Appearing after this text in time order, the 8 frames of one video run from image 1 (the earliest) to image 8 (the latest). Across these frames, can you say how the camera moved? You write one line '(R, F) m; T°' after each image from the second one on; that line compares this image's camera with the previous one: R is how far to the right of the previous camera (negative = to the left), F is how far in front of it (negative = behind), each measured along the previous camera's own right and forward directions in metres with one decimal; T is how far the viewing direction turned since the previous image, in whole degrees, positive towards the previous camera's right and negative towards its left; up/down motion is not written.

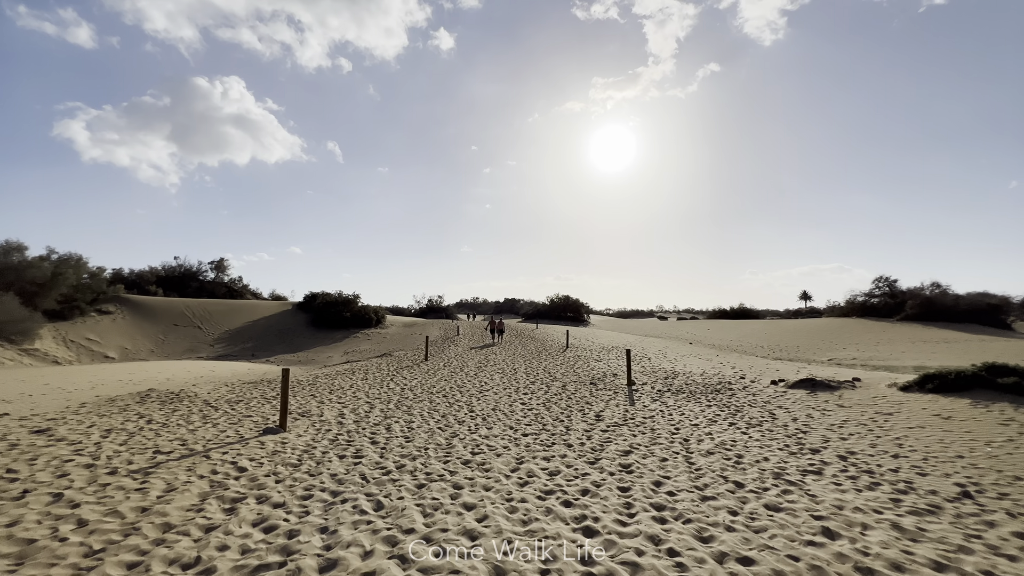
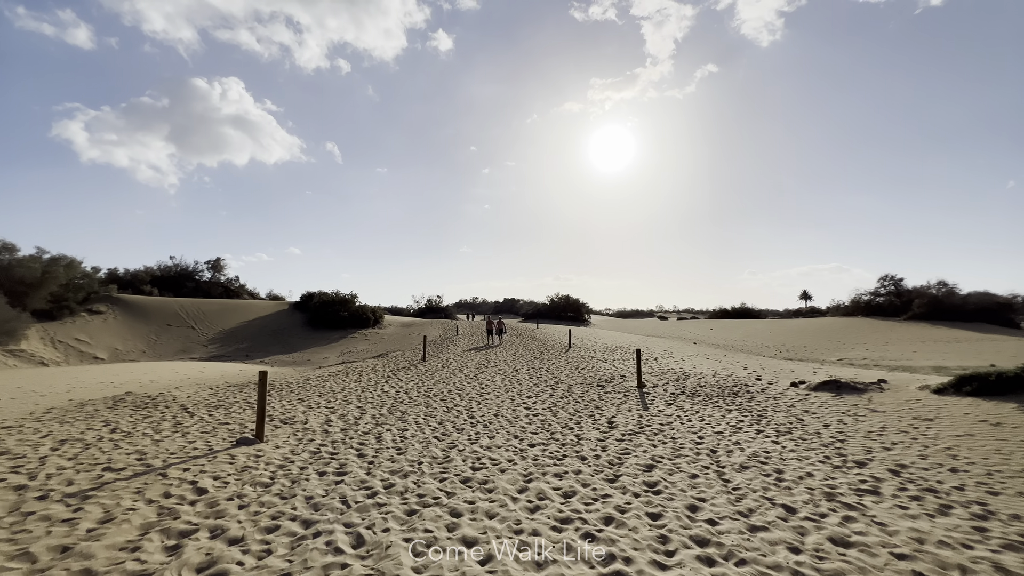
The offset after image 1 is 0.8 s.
(-0.1, +0.7) m; 0°
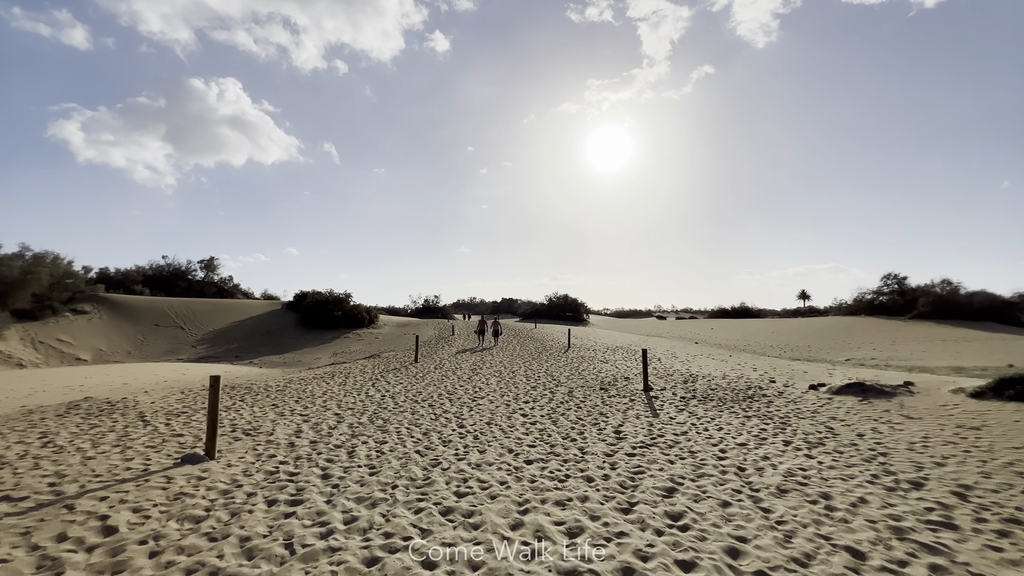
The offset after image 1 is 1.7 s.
(+0.1, +0.9) m; 0°
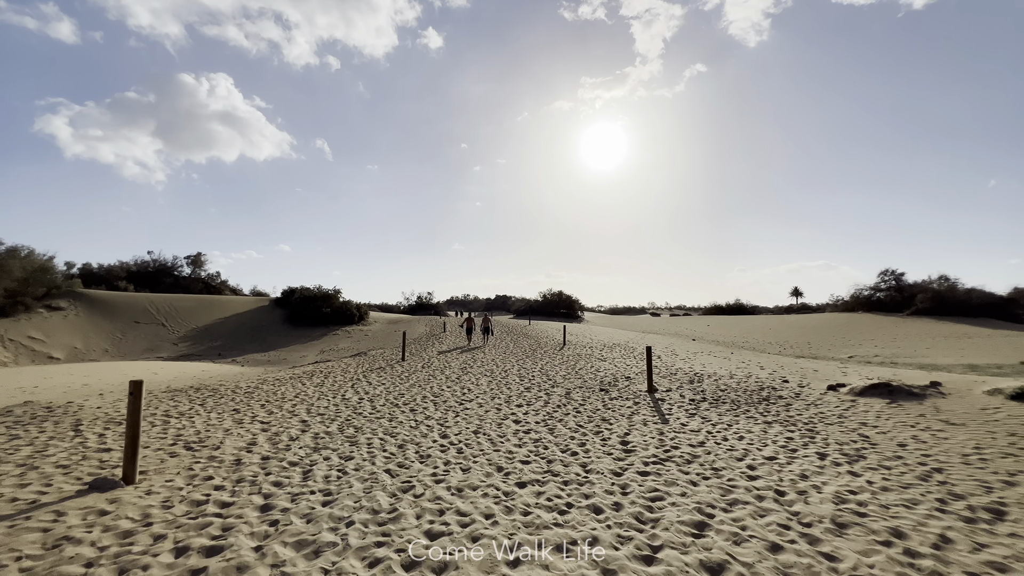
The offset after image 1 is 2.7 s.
(0.0, +0.9) m; +1°
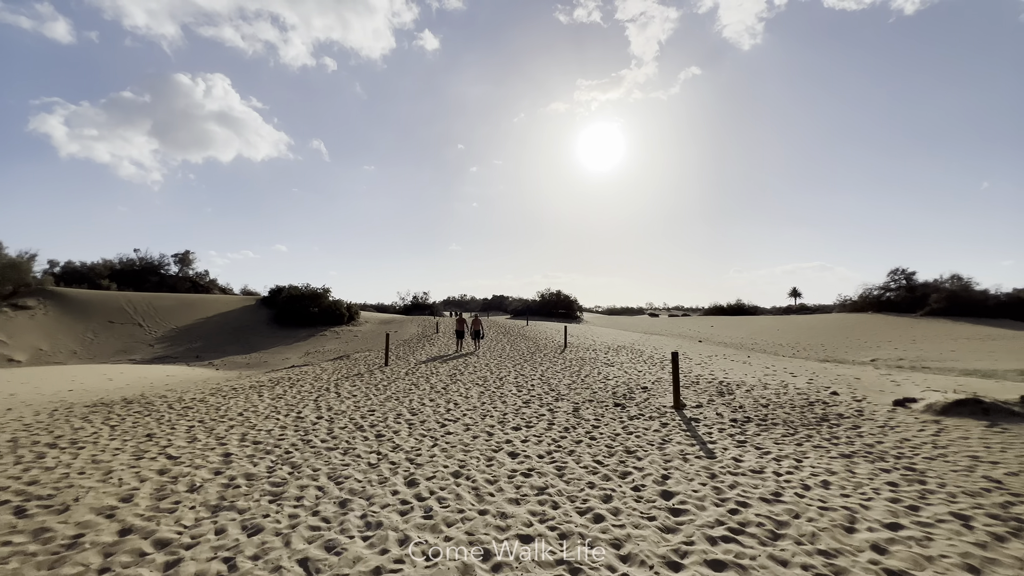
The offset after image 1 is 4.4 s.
(0.0, +1.7) m; 0°
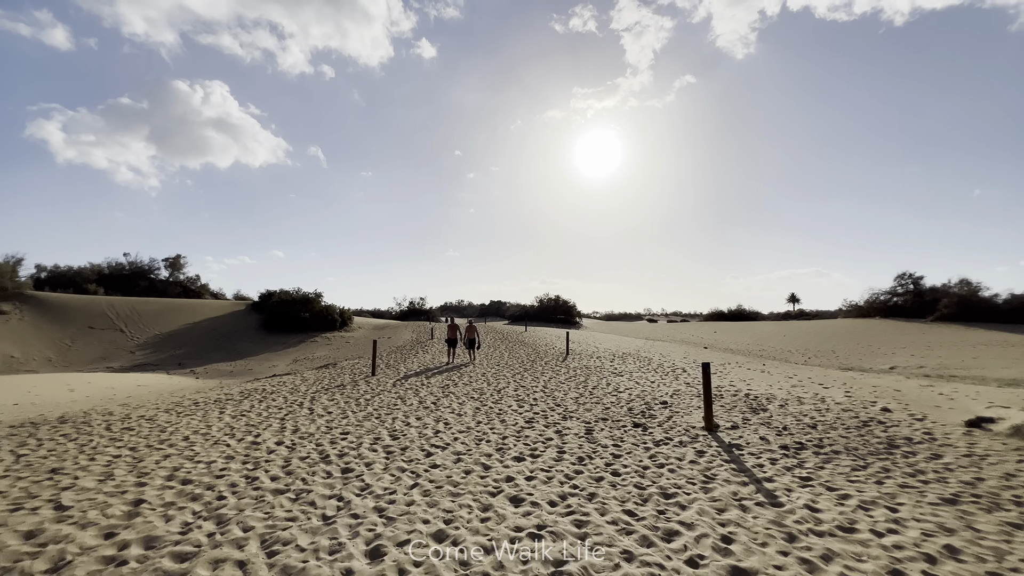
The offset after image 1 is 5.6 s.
(-0.1, +1.2) m; 0°
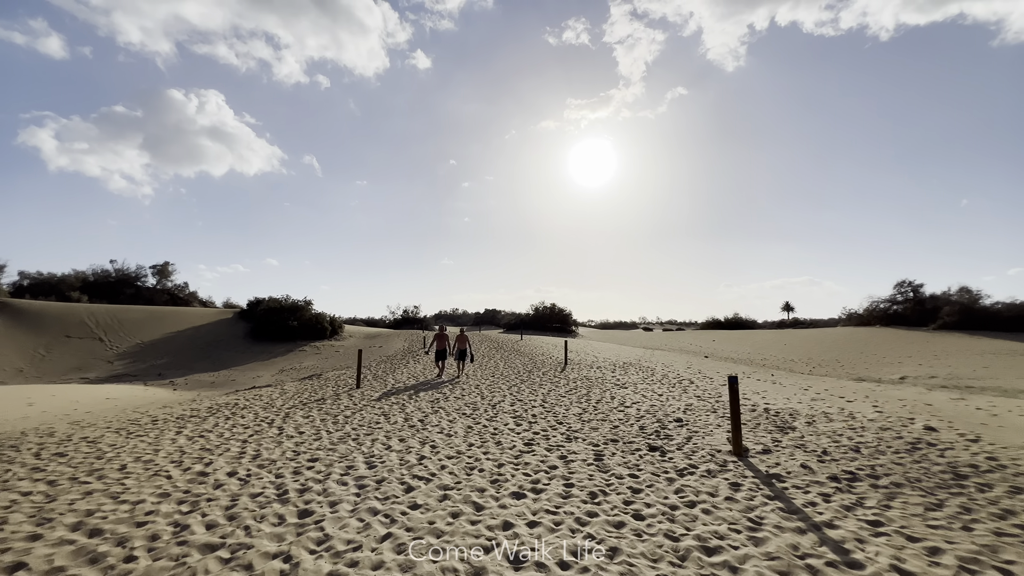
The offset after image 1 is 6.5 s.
(0.0, +0.9) m; +1°
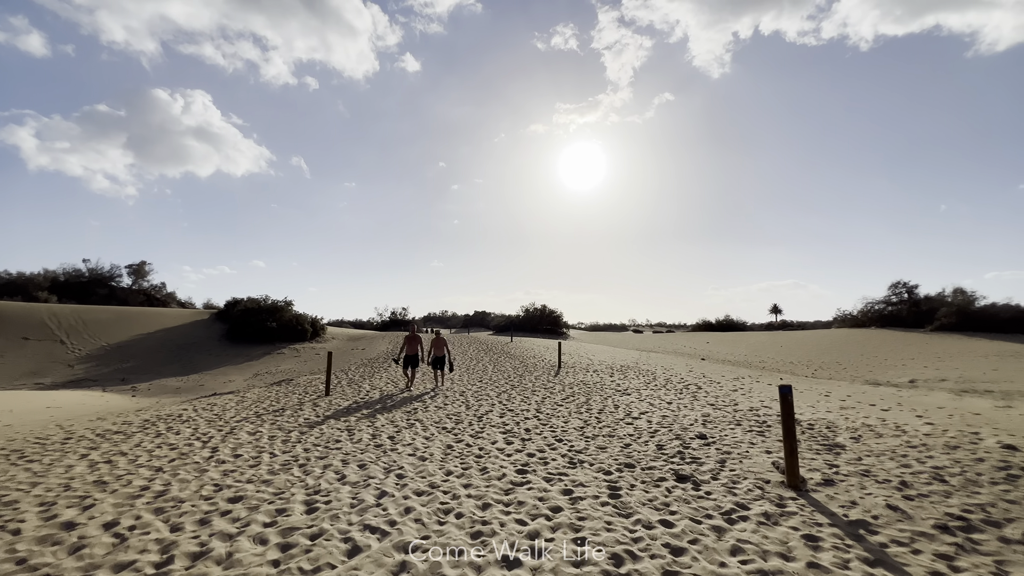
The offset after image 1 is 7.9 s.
(0.0, +1.3) m; +1°
